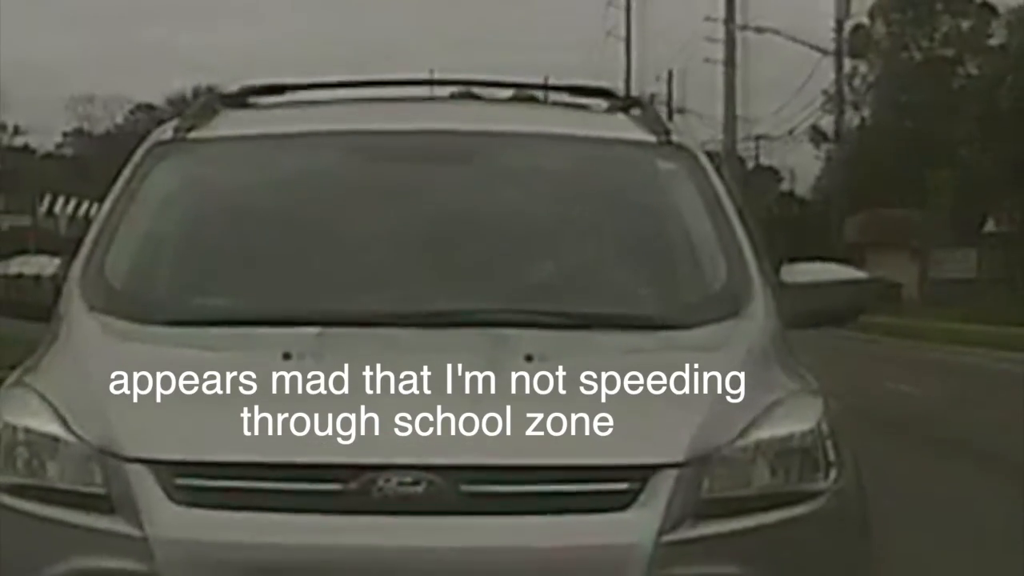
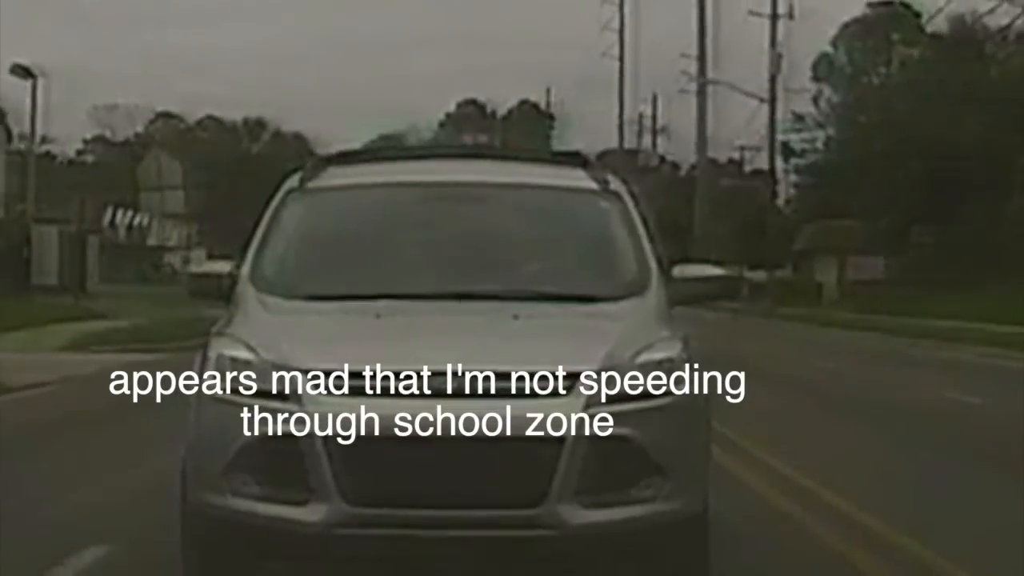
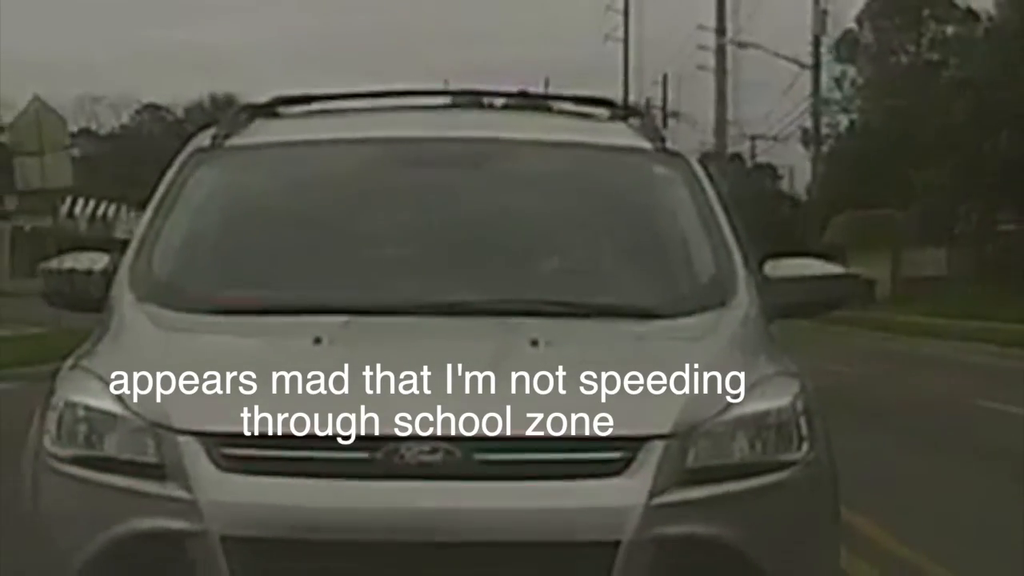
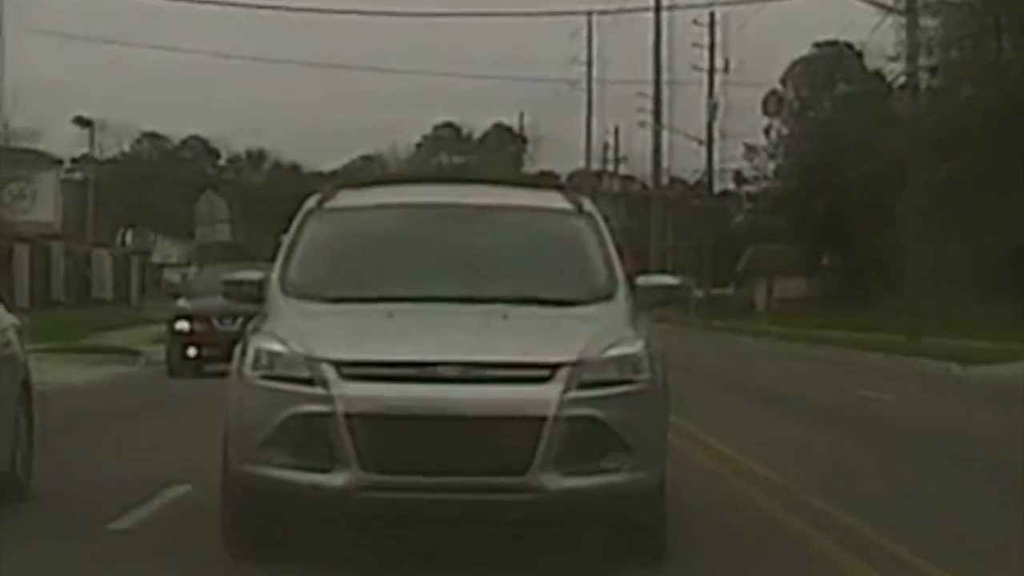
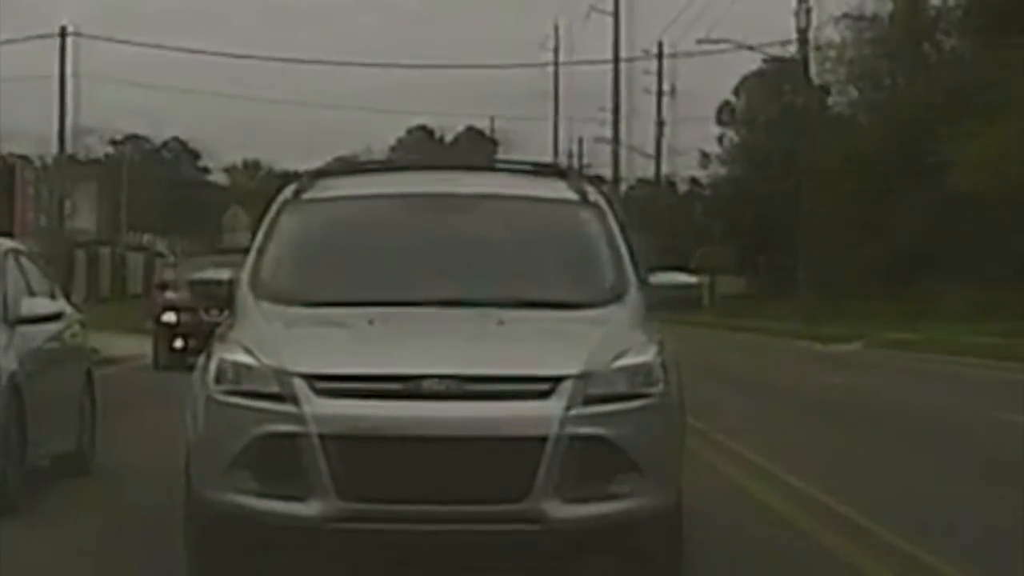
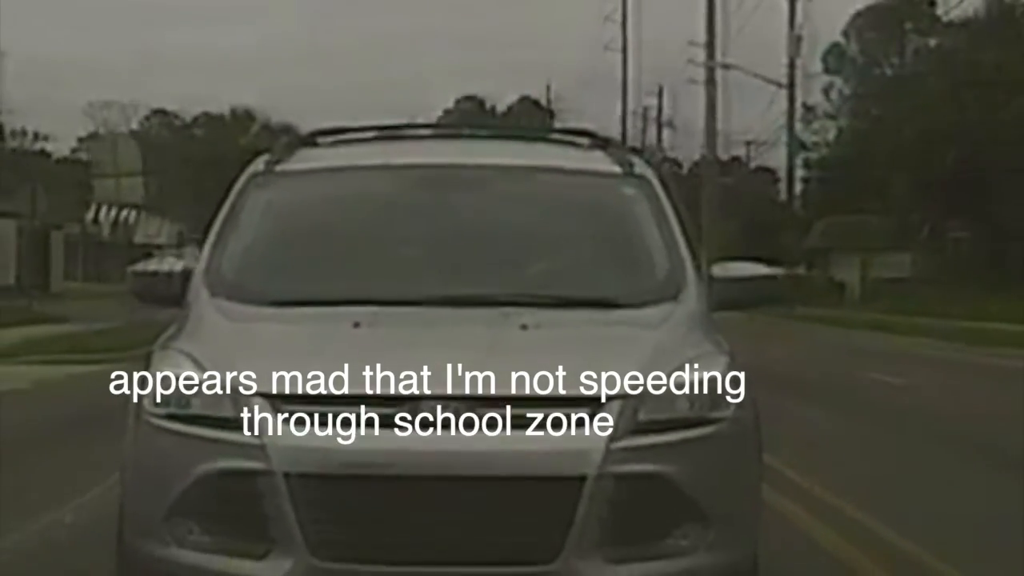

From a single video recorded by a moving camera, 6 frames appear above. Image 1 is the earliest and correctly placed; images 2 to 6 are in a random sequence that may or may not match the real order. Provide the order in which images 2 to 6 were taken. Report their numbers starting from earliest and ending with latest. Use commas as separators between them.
3, 6, 2, 4, 5
